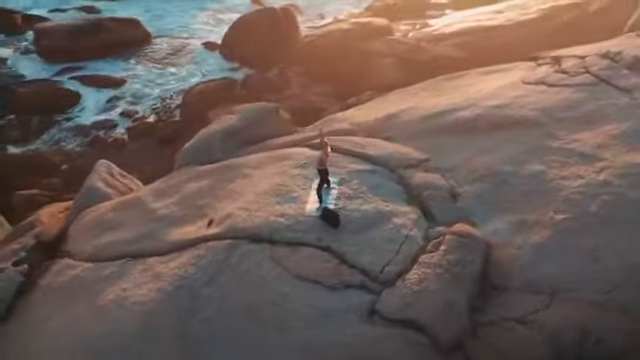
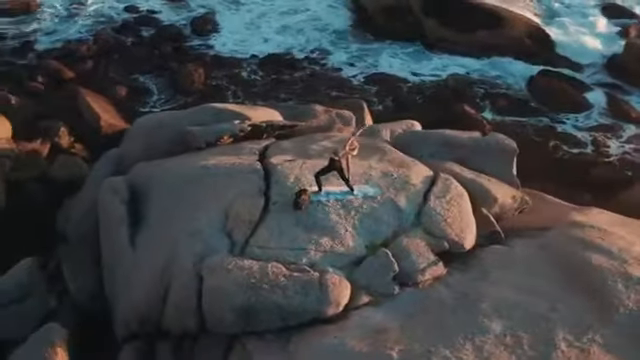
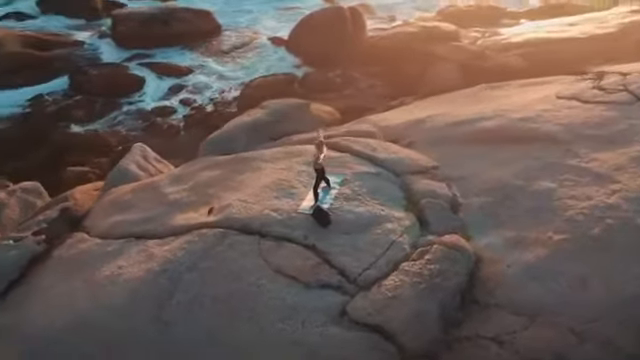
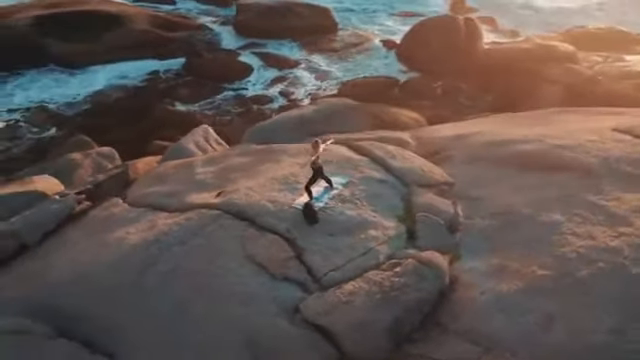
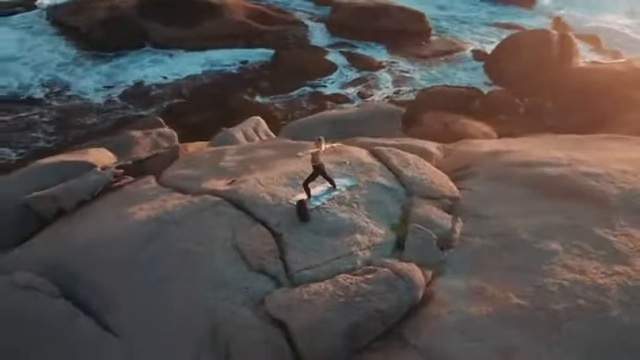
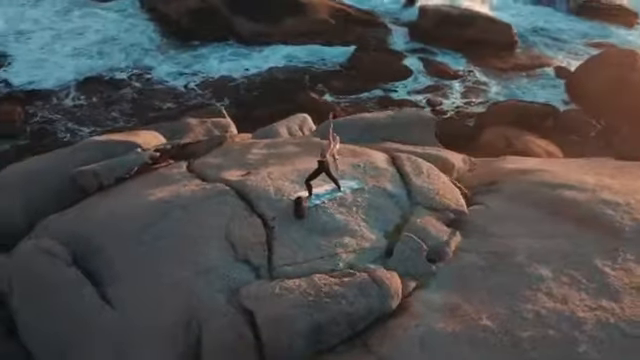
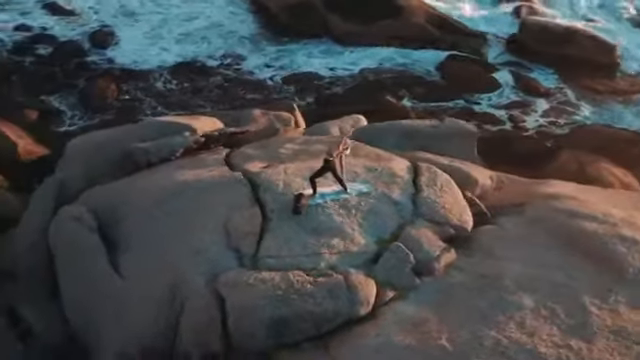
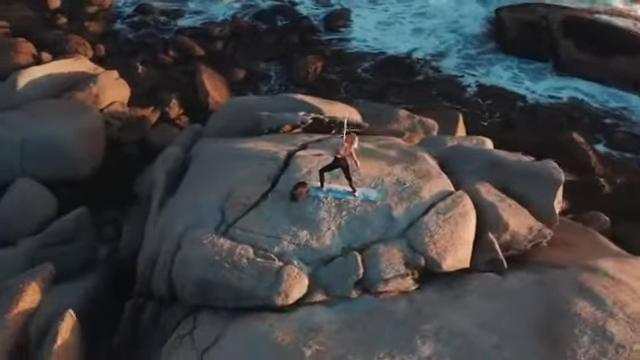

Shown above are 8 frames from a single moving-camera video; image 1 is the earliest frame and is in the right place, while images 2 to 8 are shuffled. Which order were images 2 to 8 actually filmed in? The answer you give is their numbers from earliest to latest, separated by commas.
3, 4, 5, 6, 7, 2, 8
